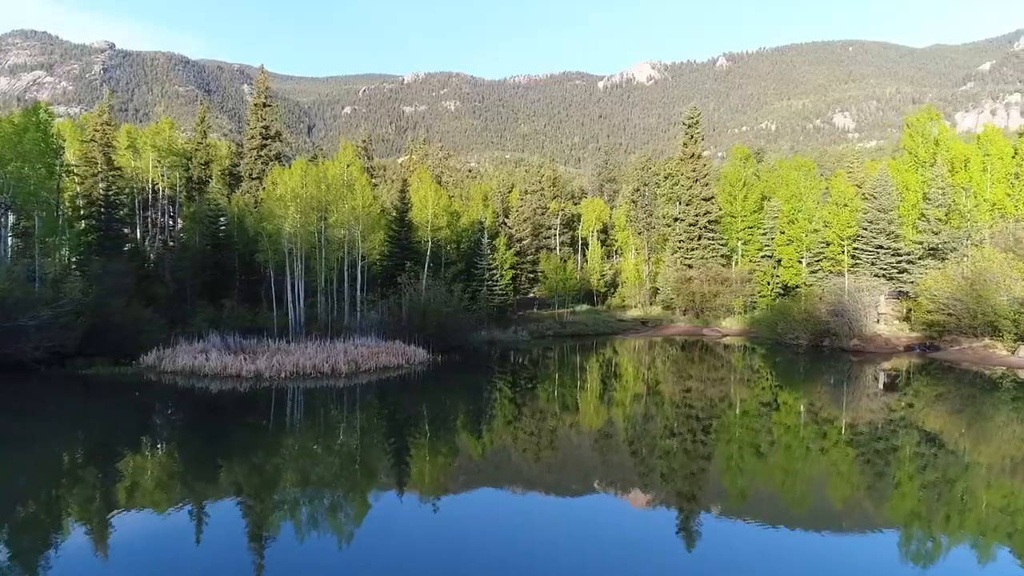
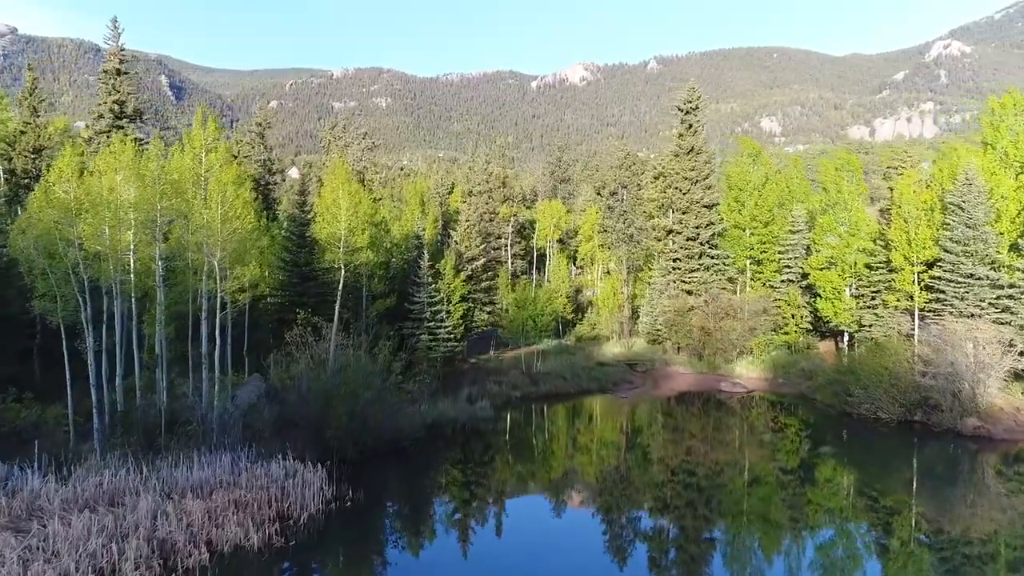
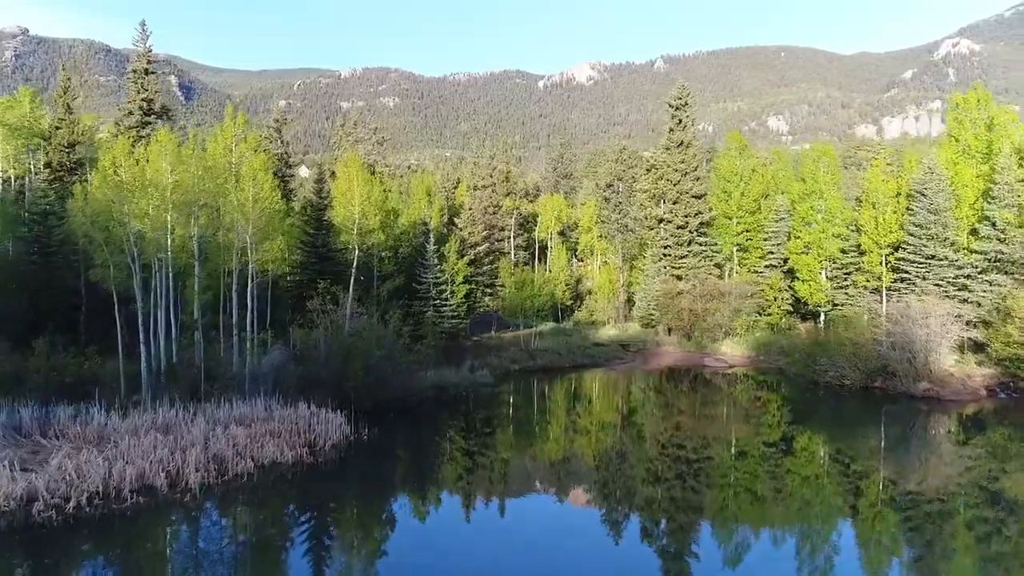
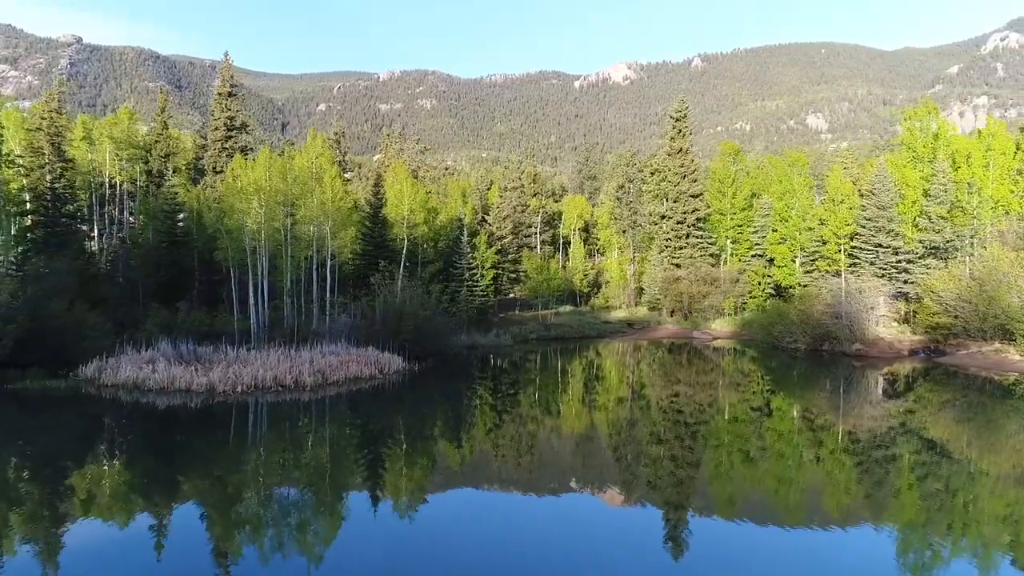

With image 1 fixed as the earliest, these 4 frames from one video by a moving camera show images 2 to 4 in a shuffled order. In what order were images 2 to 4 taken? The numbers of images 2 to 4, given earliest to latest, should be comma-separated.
4, 3, 2
